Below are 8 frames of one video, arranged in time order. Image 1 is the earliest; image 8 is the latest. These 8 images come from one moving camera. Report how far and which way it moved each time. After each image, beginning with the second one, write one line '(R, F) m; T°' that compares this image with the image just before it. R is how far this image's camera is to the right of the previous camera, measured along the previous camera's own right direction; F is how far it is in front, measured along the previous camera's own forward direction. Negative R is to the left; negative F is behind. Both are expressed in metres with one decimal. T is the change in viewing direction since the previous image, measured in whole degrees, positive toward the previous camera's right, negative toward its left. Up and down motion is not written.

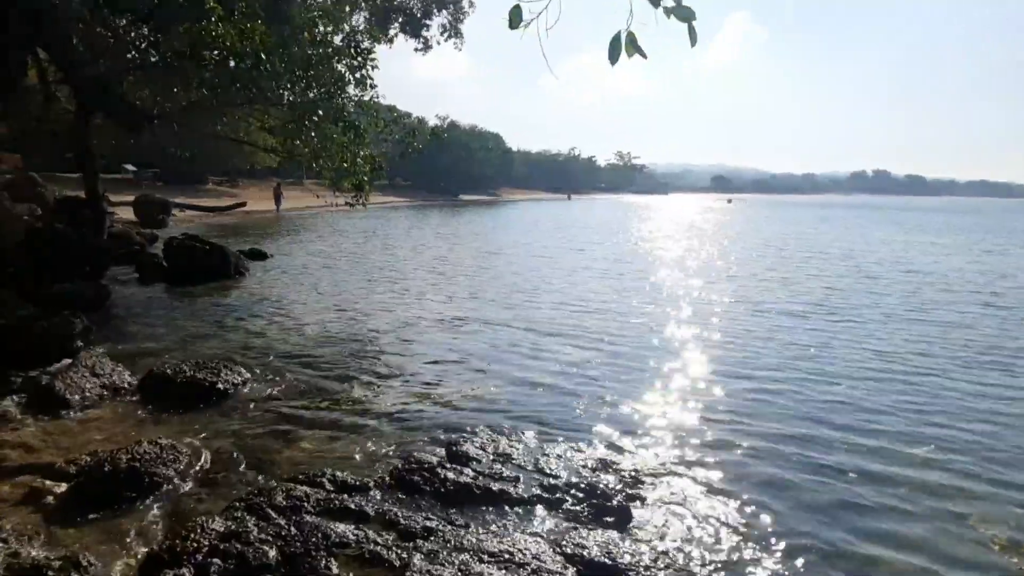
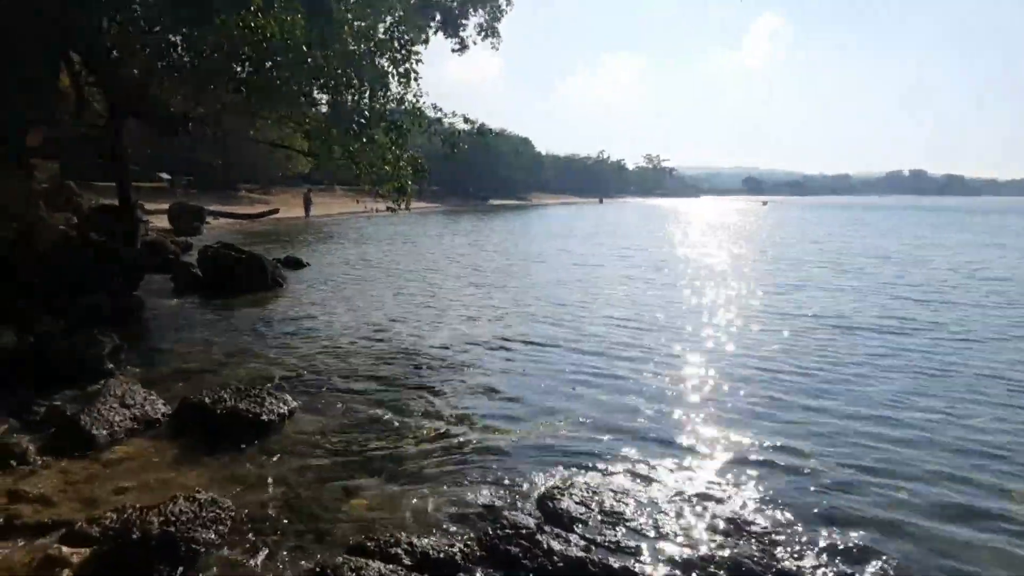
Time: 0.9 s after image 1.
(-0.7, +1.2) m; -2°
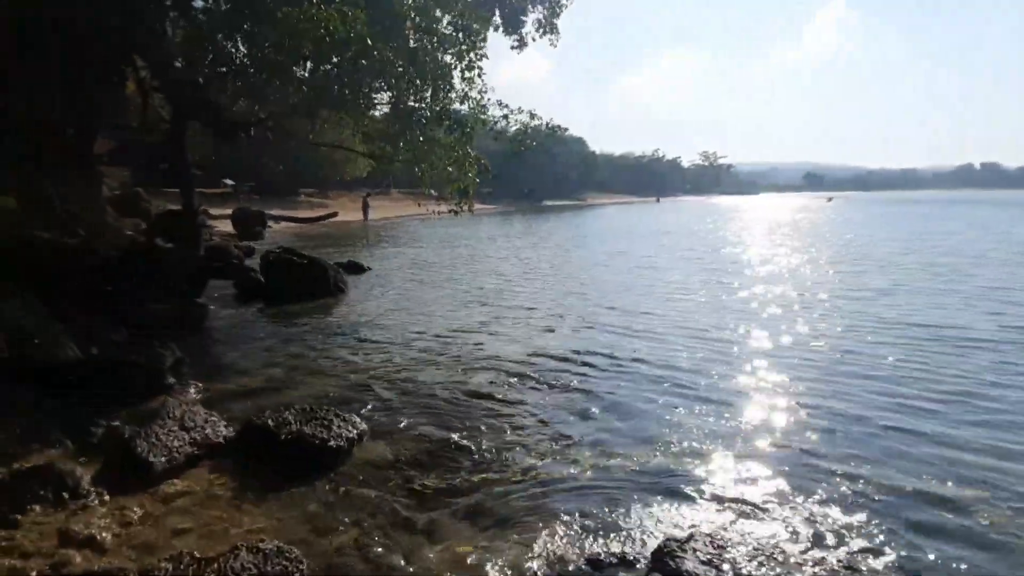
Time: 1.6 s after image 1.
(-0.4, +0.9) m; -4°
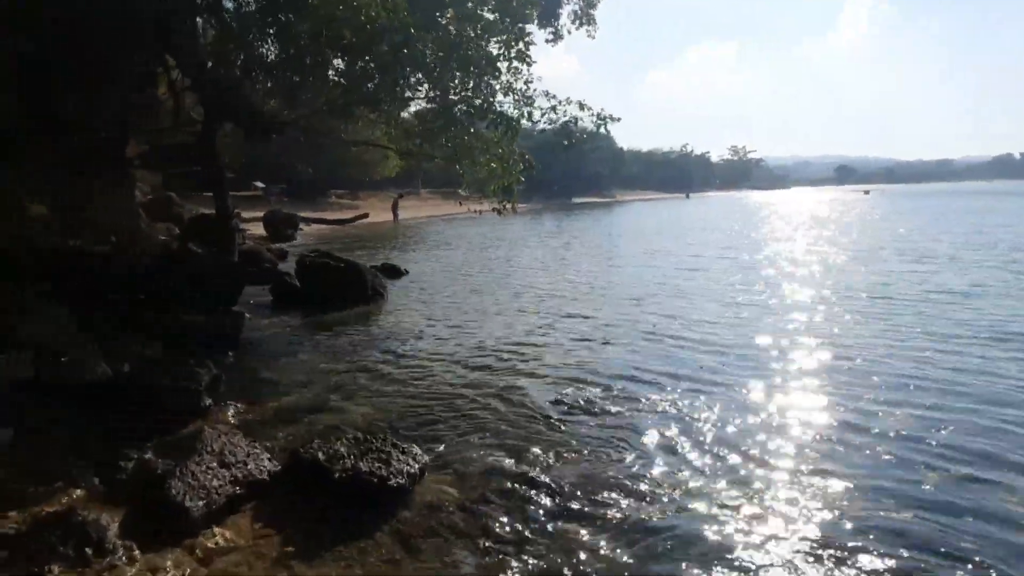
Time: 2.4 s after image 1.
(-0.5, +1.0) m; -2°
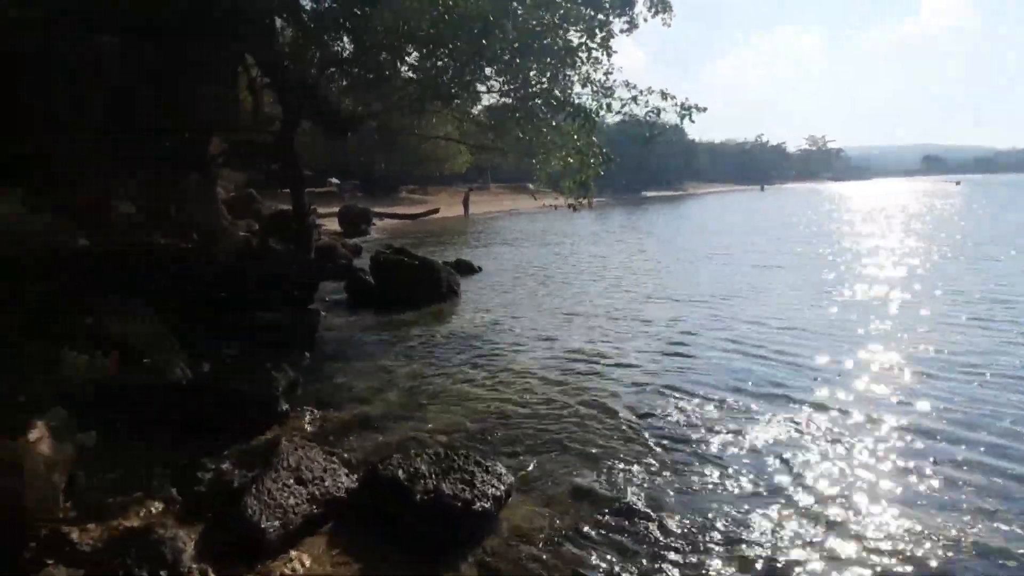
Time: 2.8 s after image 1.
(-0.2, +0.5) m; -5°
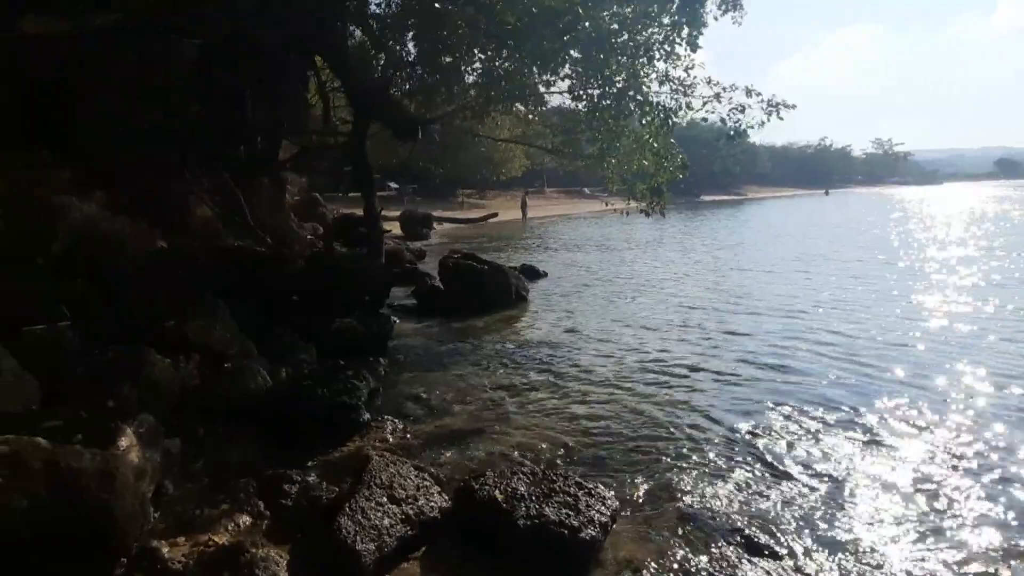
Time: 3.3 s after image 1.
(-0.4, +0.4) m; -4°
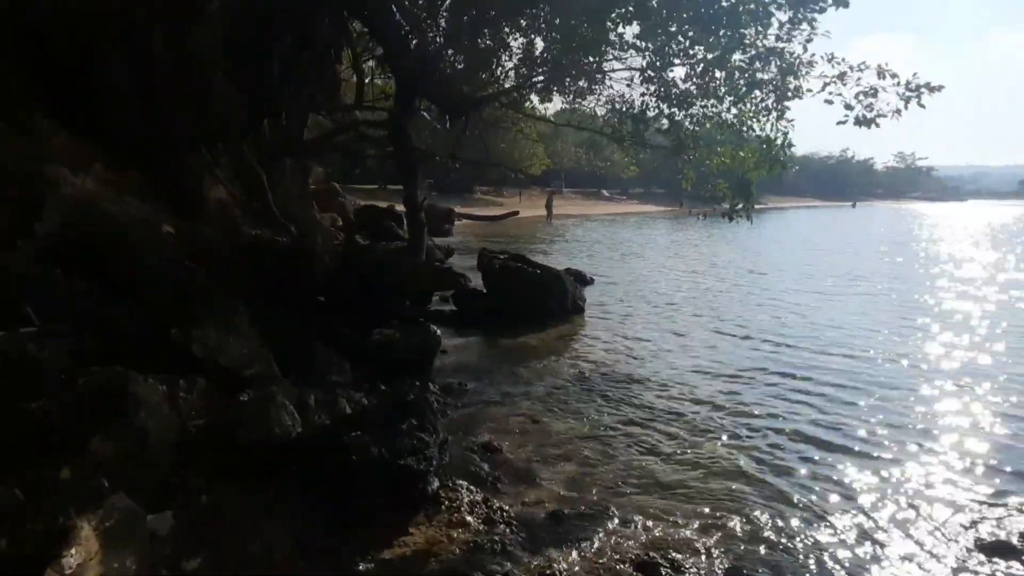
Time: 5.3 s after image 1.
(-1.1, +2.5) m; -1°
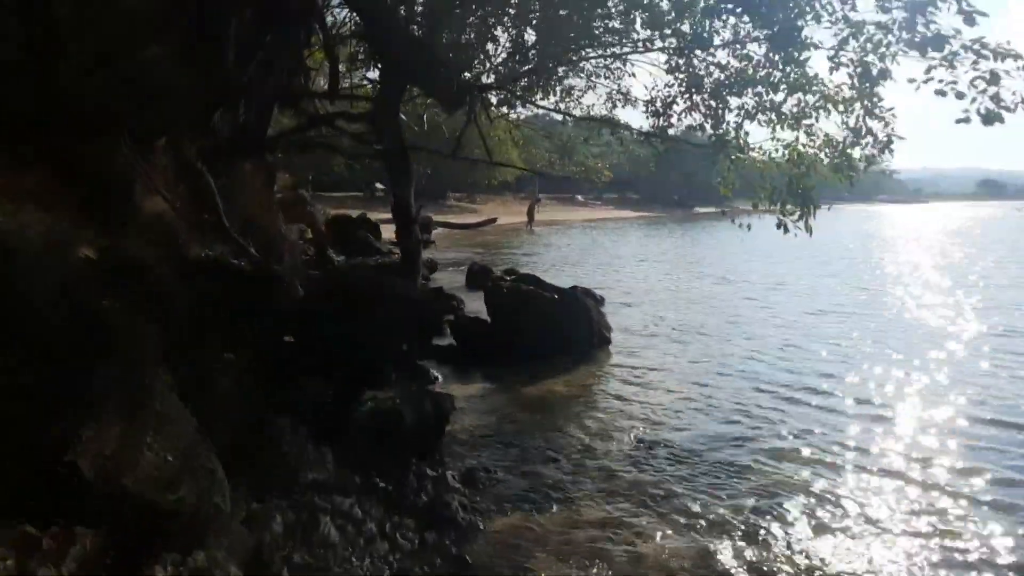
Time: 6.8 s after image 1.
(-0.8, +2.9) m; +2°
